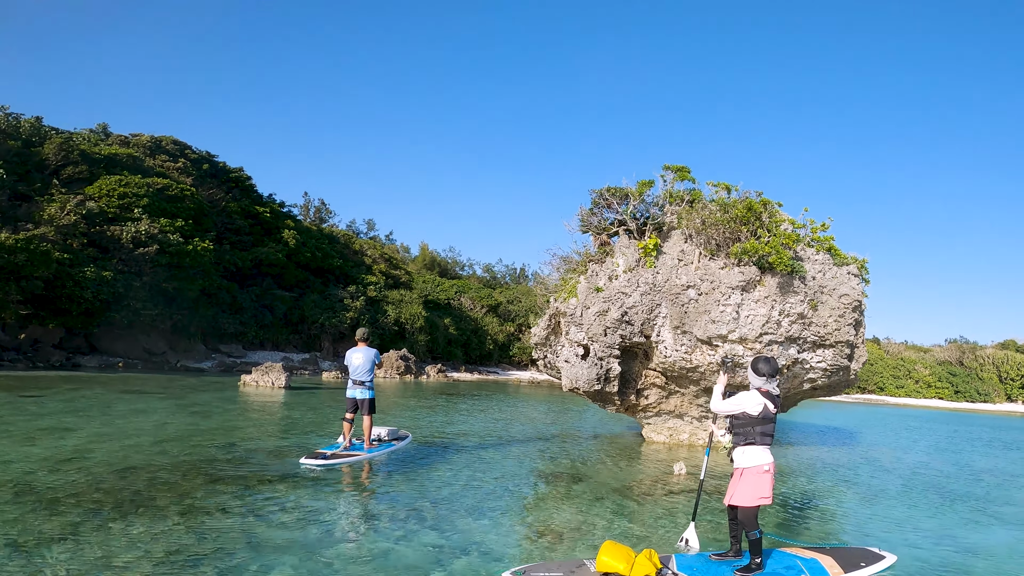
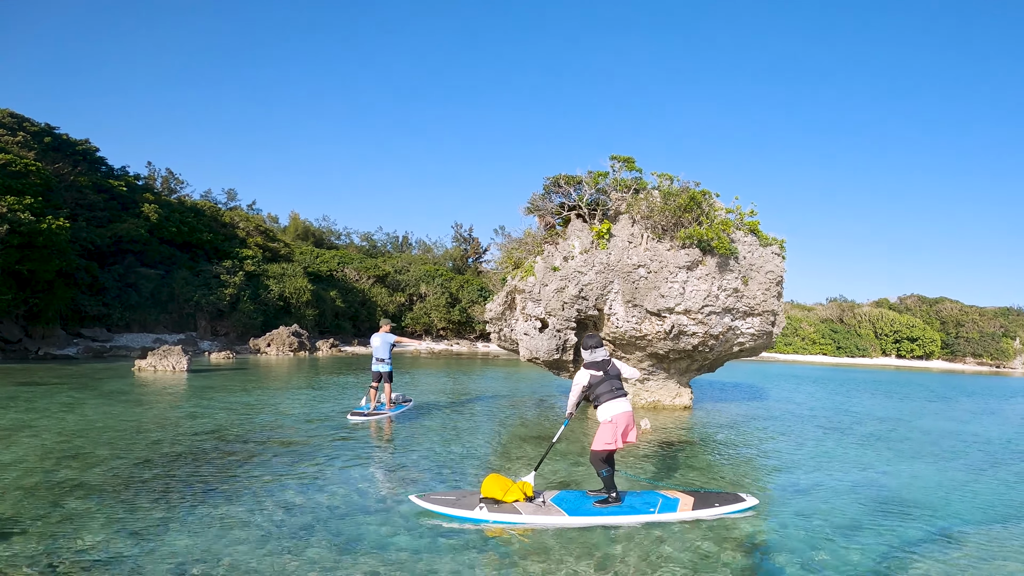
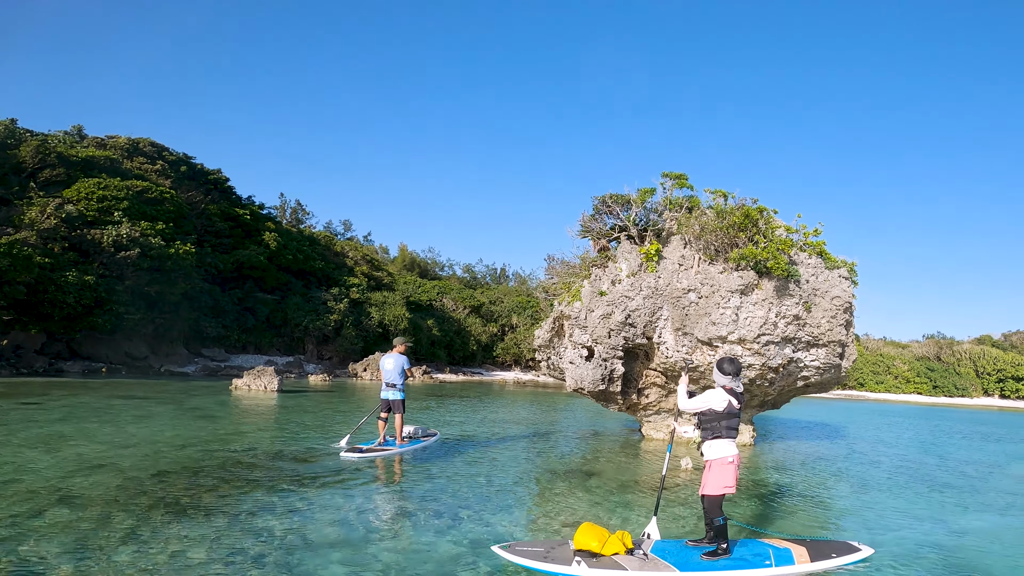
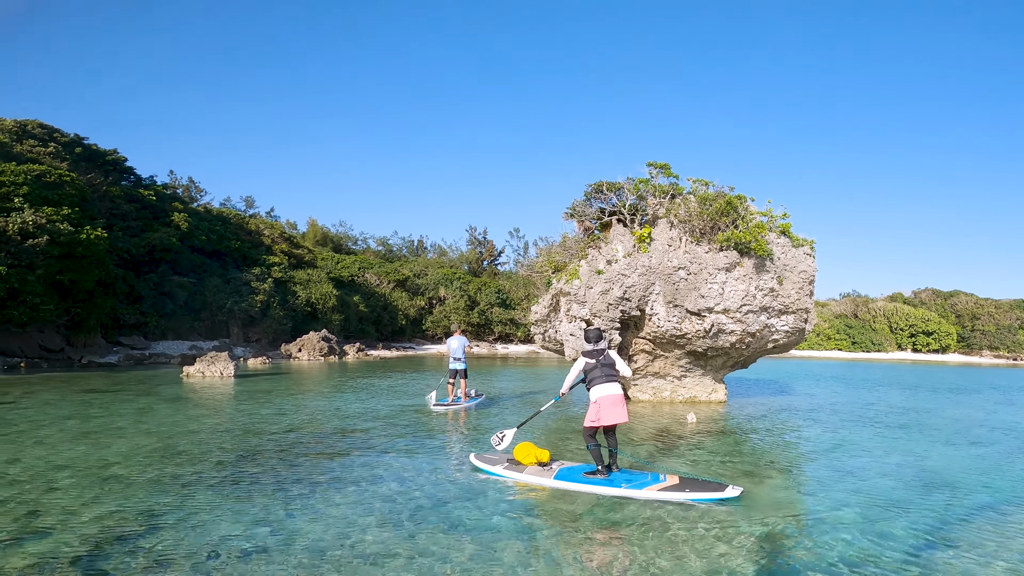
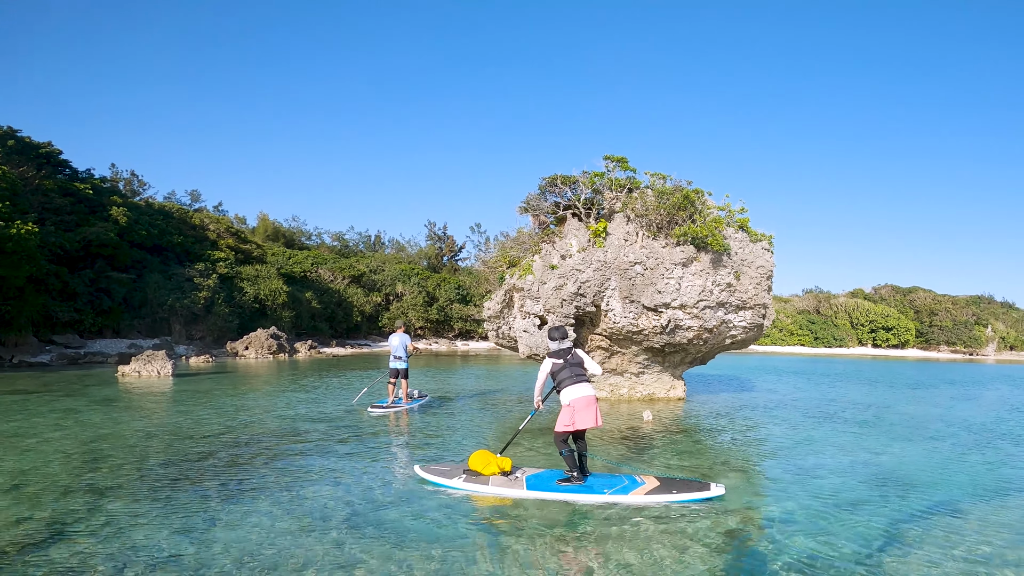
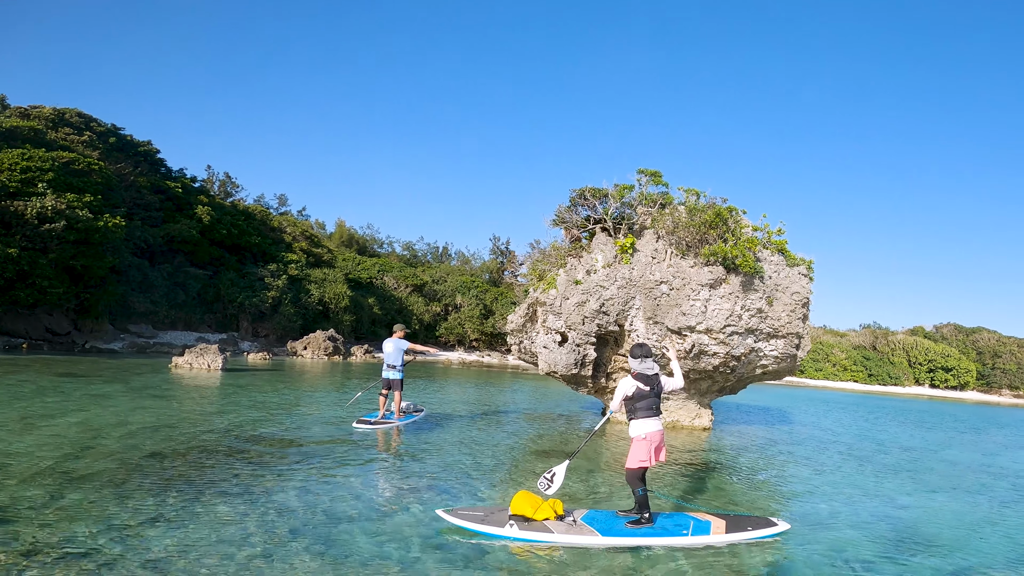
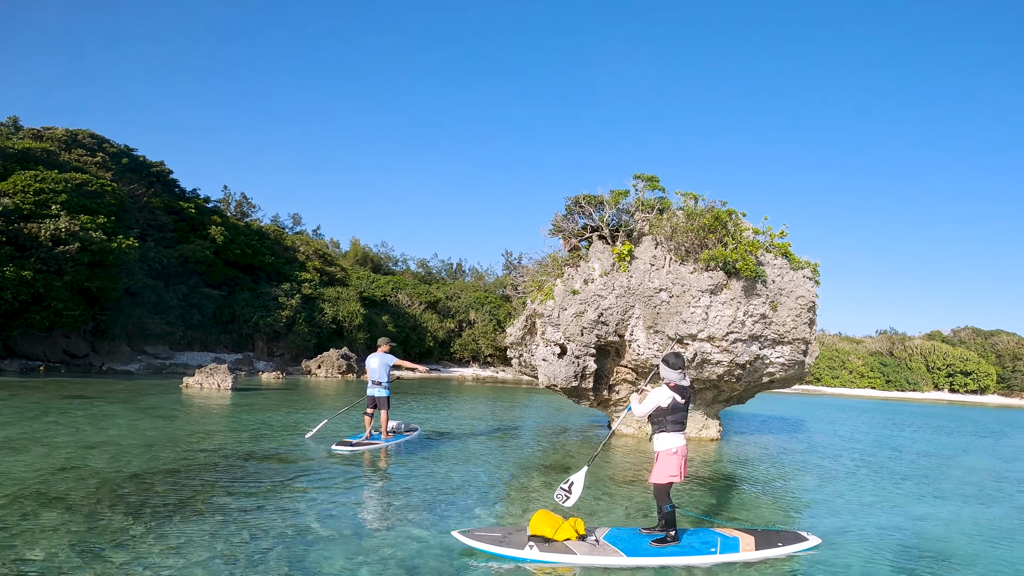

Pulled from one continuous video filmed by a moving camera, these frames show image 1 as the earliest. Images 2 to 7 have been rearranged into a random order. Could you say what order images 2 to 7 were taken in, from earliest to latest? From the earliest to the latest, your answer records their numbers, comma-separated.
3, 7, 6, 2, 5, 4
